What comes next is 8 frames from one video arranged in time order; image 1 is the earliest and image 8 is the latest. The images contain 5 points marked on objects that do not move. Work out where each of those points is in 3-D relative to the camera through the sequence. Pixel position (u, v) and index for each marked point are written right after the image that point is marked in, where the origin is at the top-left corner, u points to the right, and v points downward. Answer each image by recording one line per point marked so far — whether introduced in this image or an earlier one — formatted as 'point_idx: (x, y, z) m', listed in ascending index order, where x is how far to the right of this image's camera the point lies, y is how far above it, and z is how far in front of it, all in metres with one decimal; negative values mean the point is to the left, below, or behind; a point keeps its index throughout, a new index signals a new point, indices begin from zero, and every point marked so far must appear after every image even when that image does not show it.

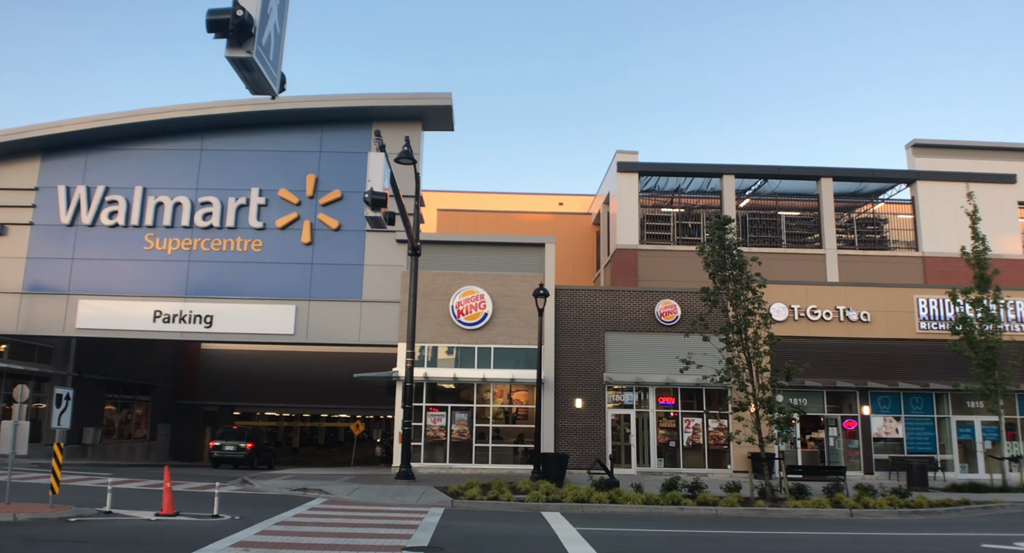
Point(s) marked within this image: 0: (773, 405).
0: (+7.2, -3.4, +19.0) m
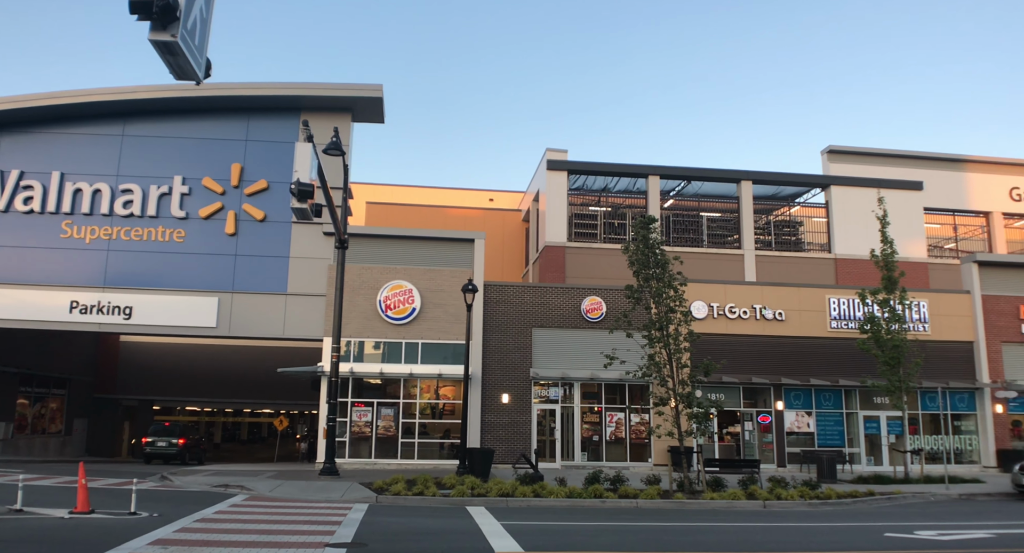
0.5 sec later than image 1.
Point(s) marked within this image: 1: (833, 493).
0: (+5.1, -3.4, +19.5) m
1: (+8.7, -5.9, +19.2) m
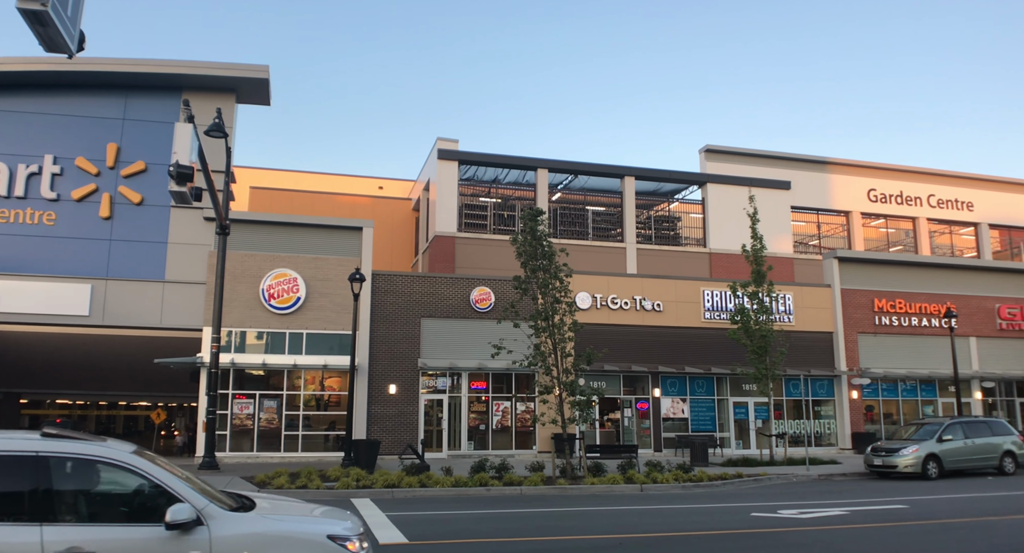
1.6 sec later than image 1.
0: (+1.9, -3.2, +20.0) m
1: (+5.5, -5.7, +20.2) m
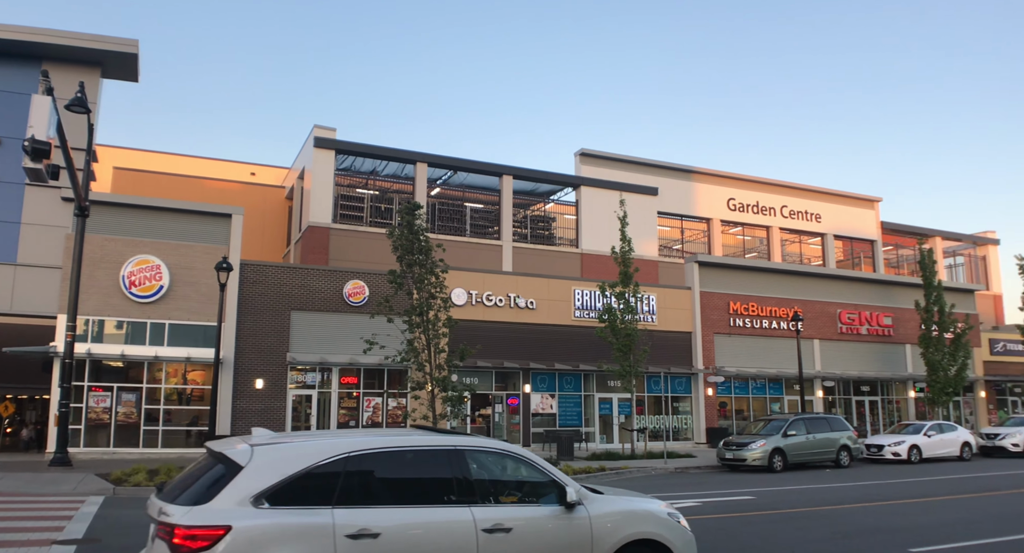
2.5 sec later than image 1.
0: (-1.8, -3.1, +20.1) m
1: (+1.6, -5.7, +20.7) m
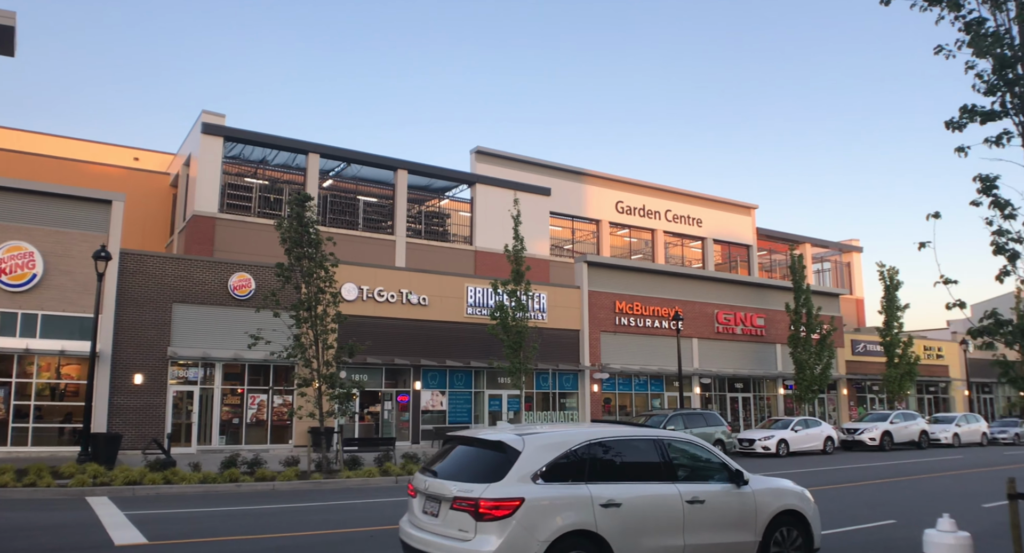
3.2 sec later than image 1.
0: (-5.0, -2.9, +19.9) m
1: (-1.7, -5.6, +20.9) m
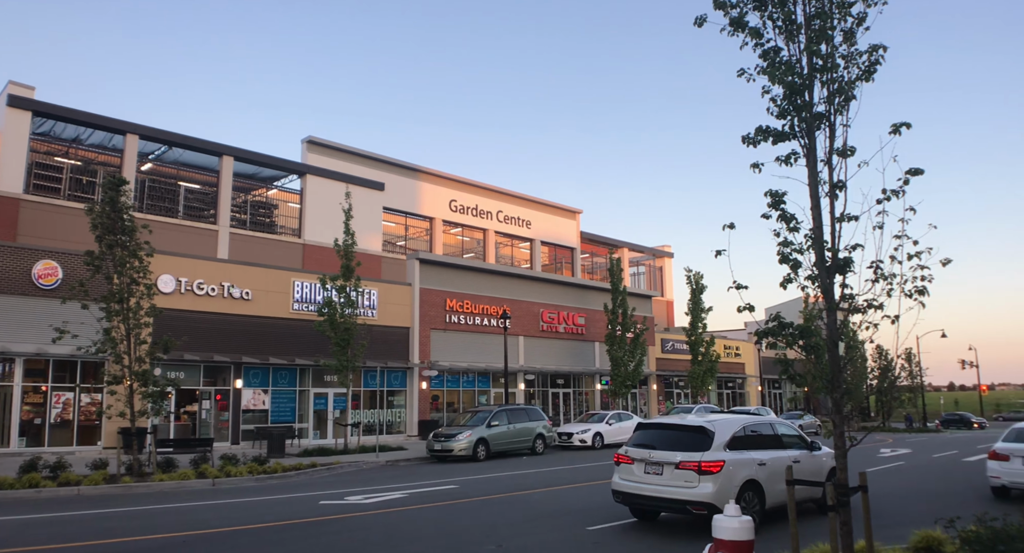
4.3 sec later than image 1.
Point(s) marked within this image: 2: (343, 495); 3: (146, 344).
0: (-9.6, -2.7, +18.5) m
1: (-6.7, -5.4, +20.2) m
2: (-4.7, -5.9, +19.1) m
3: (-10.1, -1.8, +19.5) m
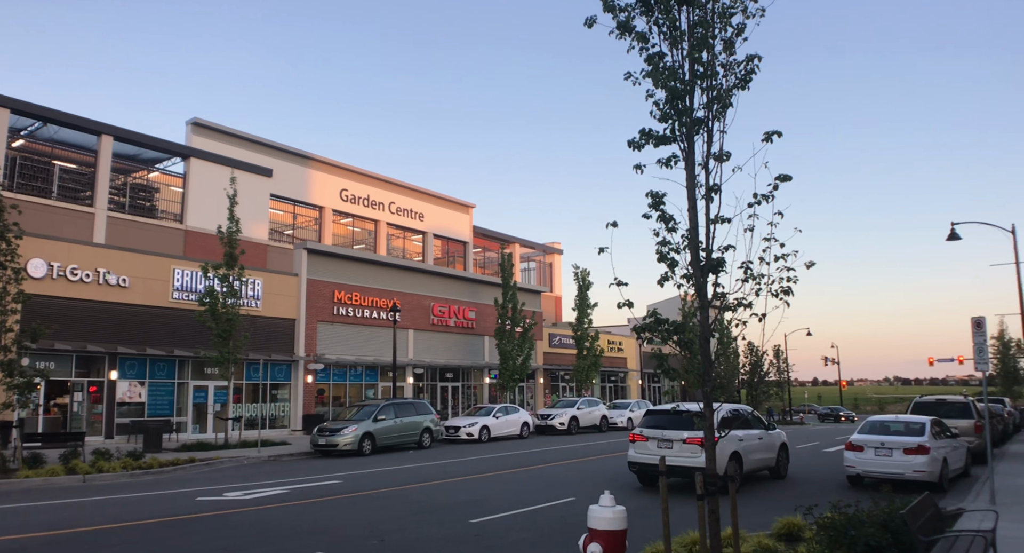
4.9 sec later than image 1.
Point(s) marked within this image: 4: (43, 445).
0: (-12.3, -2.3, +17.2) m
1: (-9.8, -5.1, +19.4) m
2: (-7.6, -5.6, +18.6) m
3: (-12.9, -1.4, +18.1) m
4: (-12.6, -4.5, +18.7) m
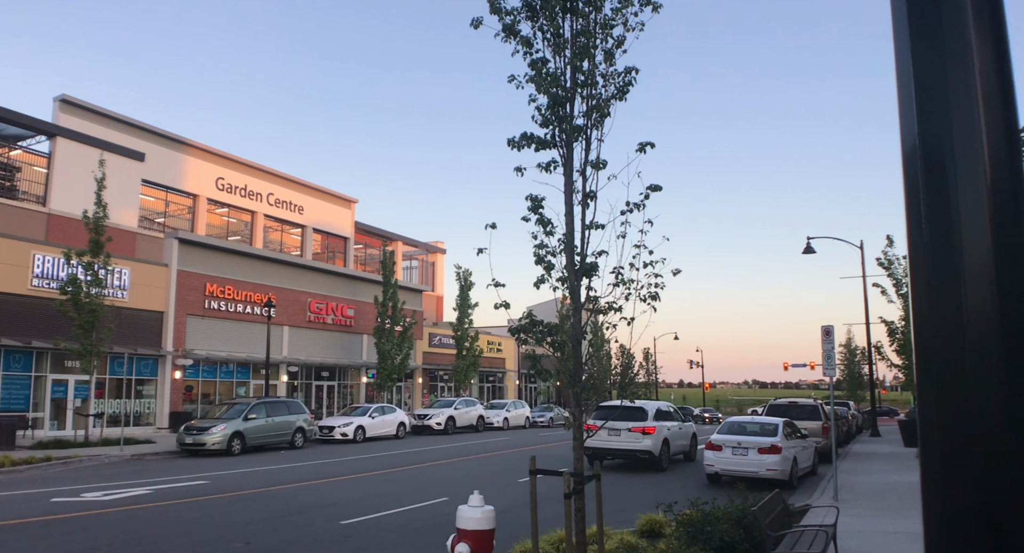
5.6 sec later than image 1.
0: (-14.9, -1.8, +15.7) m
1: (-12.9, -4.7, +18.3) m
2: (-10.7, -5.3, +17.8) m
3: (-15.7, -0.9, +16.5) m
4: (-15.6, -4.0, +17.1) m
